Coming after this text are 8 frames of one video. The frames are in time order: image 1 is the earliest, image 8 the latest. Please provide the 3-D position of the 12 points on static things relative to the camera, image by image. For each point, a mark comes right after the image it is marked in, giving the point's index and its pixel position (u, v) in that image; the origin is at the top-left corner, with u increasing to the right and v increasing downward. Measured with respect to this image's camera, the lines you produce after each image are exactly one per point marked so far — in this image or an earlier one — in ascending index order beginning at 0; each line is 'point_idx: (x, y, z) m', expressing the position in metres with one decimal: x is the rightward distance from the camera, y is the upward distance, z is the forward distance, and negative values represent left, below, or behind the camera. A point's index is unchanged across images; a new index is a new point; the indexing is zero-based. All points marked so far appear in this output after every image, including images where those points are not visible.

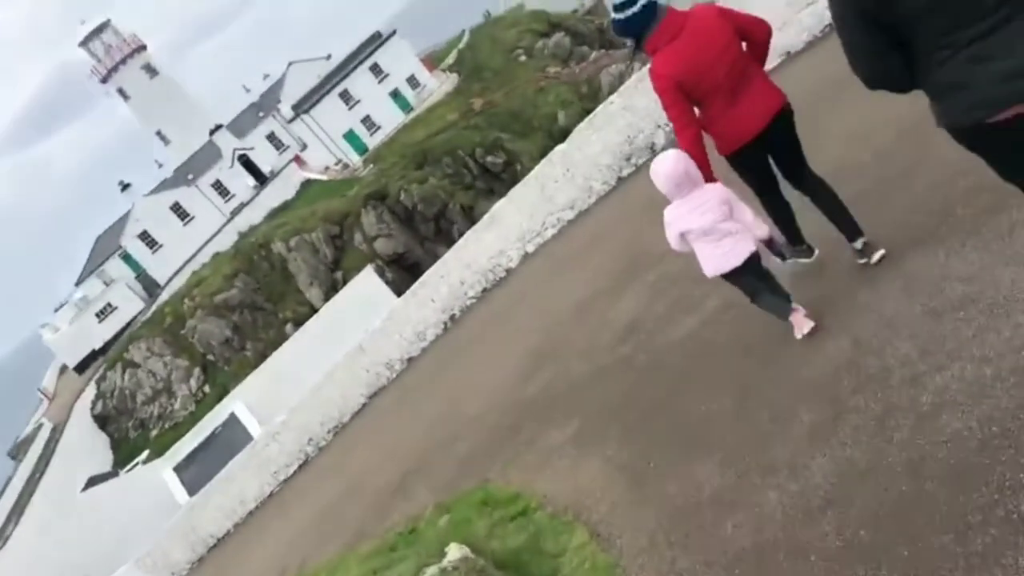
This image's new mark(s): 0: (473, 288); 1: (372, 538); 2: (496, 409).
0: (-0.6, 0.0, +12.8) m
1: (-1.3, -2.3, +8.3) m
2: (-0.1, -1.0, +7.8) m
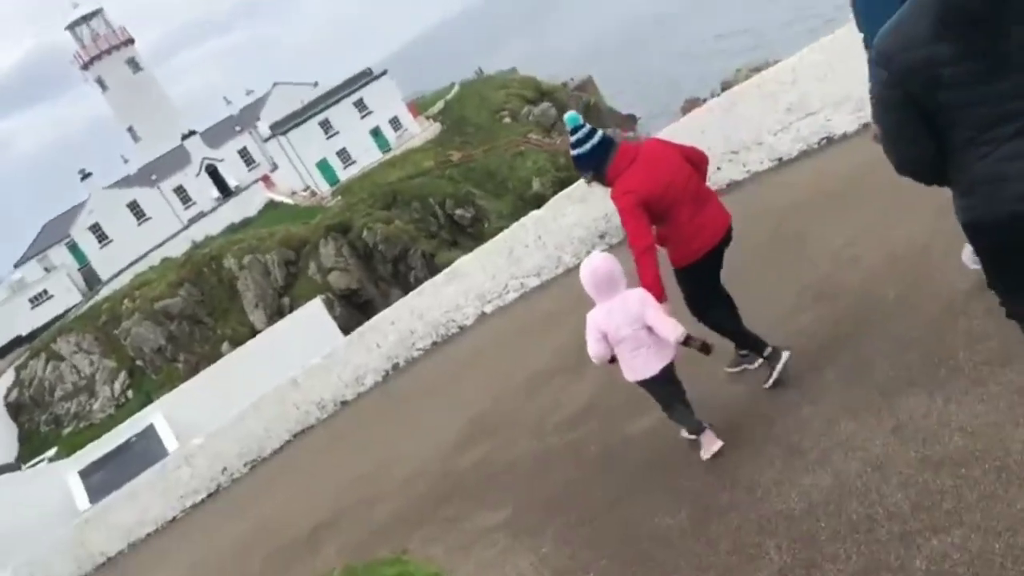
0: (-1.2, -0.7, +12.4) m
1: (-2.0, -2.5, +7.7) m
2: (-0.6, -1.5, +7.3) m
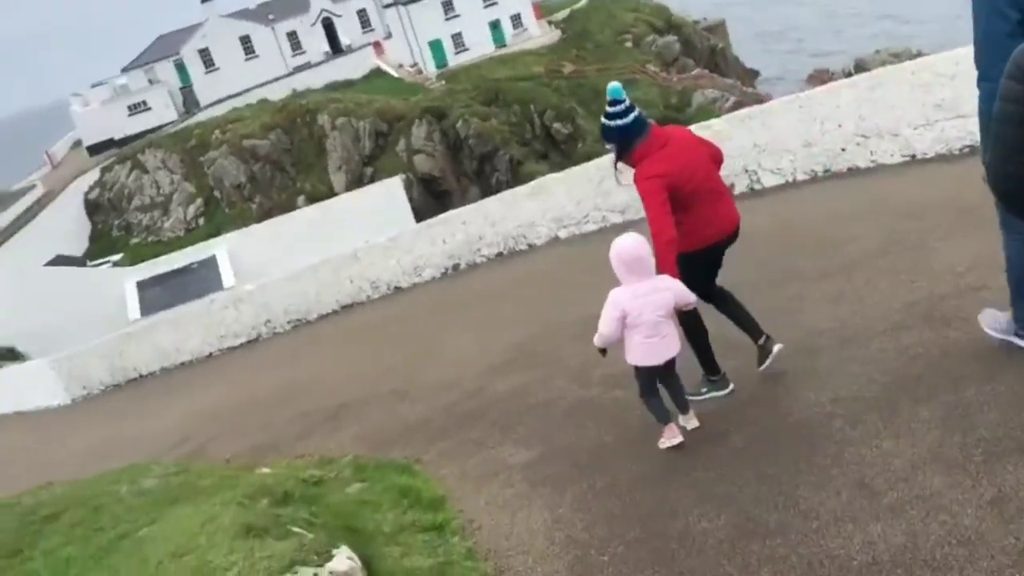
0: (-0.3, +0.5, +12.1) m
1: (-1.9, -1.4, +7.6) m
2: (-0.4, -0.8, +7.0) m
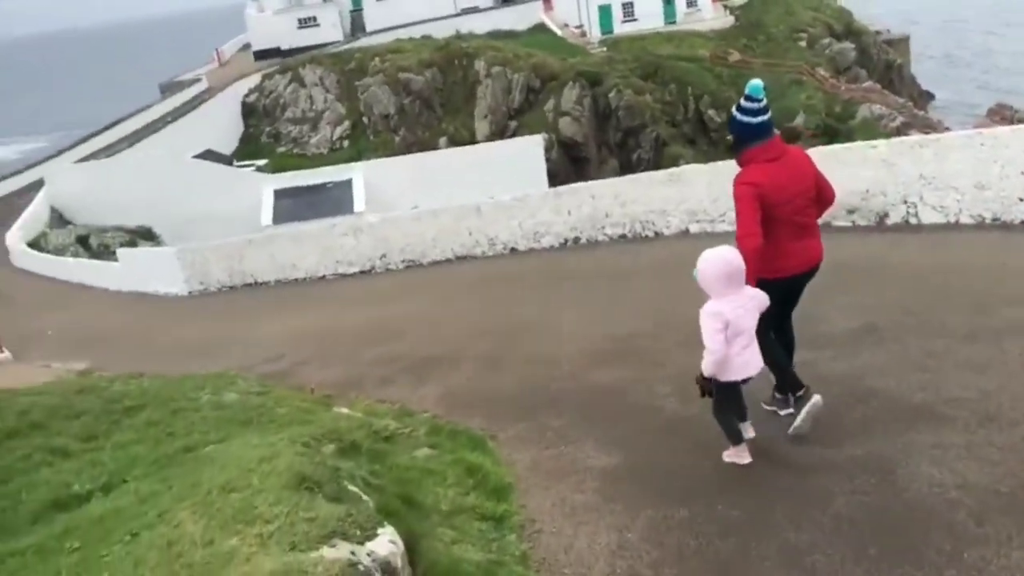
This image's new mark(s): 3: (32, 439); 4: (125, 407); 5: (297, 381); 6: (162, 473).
0: (+1.3, +0.8, +11.6) m
1: (-1.2, -0.9, +7.6) m
2: (+0.3, -0.6, +6.7) m
3: (-3.0, -0.9, +5.7) m
4: (-2.6, -0.8, +6.1) m
5: (-2.0, -0.9, +8.5) m
6: (-1.7, -0.9, +4.5) m
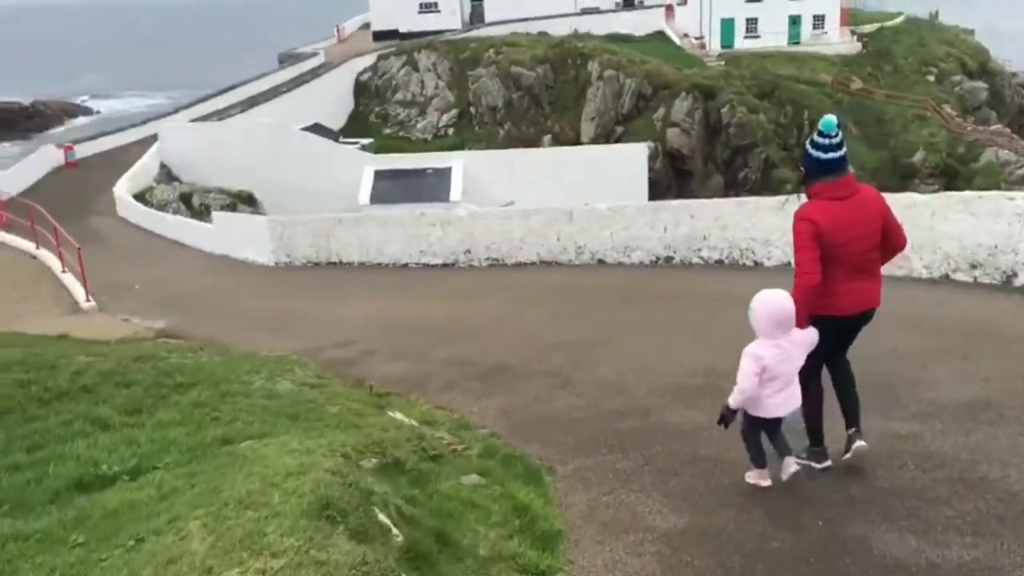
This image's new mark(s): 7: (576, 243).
0: (+2.4, +0.5, +11.0) m
1: (-0.7, -0.9, +7.2) m
2: (+0.8, -0.8, +6.2) m
3: (-2.6, -0.7, +5.5) m
4: (-2.2, -0.6, +5.9) m
5: (-1.3, -0.8, +8.2) m
6: (-1.5, -0.8, +4.2) m
7: (+0.8, +0.6, +12.0) m
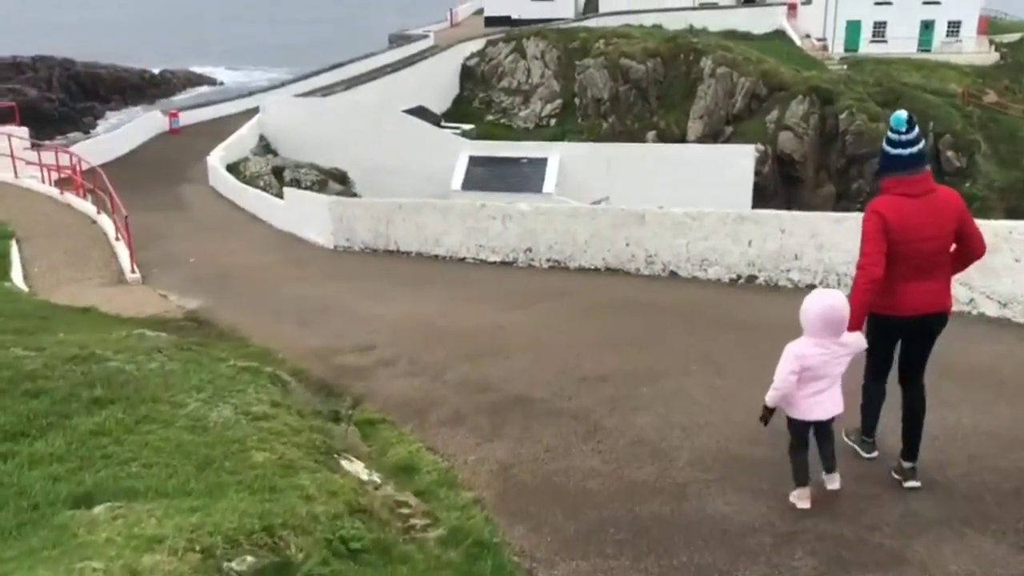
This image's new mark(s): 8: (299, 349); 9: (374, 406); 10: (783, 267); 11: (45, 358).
0: (+3.0, +0.2, +9.3) m
1: (-0.6, -0.9, +5.9) m
2: (+0.8, -1.0, +4.8) m
3: (-2.7, -0.6, +4.4) m
4: (-2.2, -0.6, +4.8) m
5: (-1.1, -0.8, +6.9) m
6: (-1.7, -0.8, +3.0) m
7: (+1.5, +0.4, +10.5) m
8: (-2.0, -0.6, +8.7) m
9: (-1.0, -0.8, +6.5) m
10: (+2.8, +0.2, +9.6) m
11: (-2.8, -0.4, +5.5) m
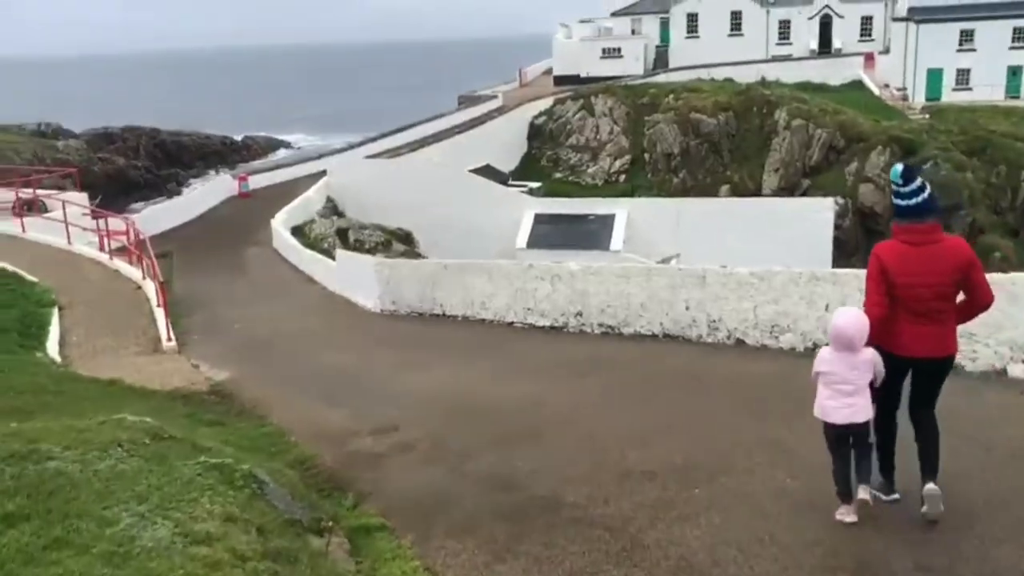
0: (+3.3, -0.4, +8.1) m
1: (-0.5, -1.4, +4.9) m
2: (+0.8, -1.3, +3.7) m
3: (-2.7, -1.0, +3.6) m
4: (-2.2, -0.9, +3.9) m
5: (-0.9, -1.3, +6.0) m
6: (-1.8, -1.1, +2.1) m
7: (+2.0, -0.3, +9.3) m
8: (-1.7, -1.2, +7.8) m
9: (-0.8, -1.3, +5.5) m
10: (+3.2, -0.4, +8.4) m
11: (-2.7, -0.8, +4.7) m
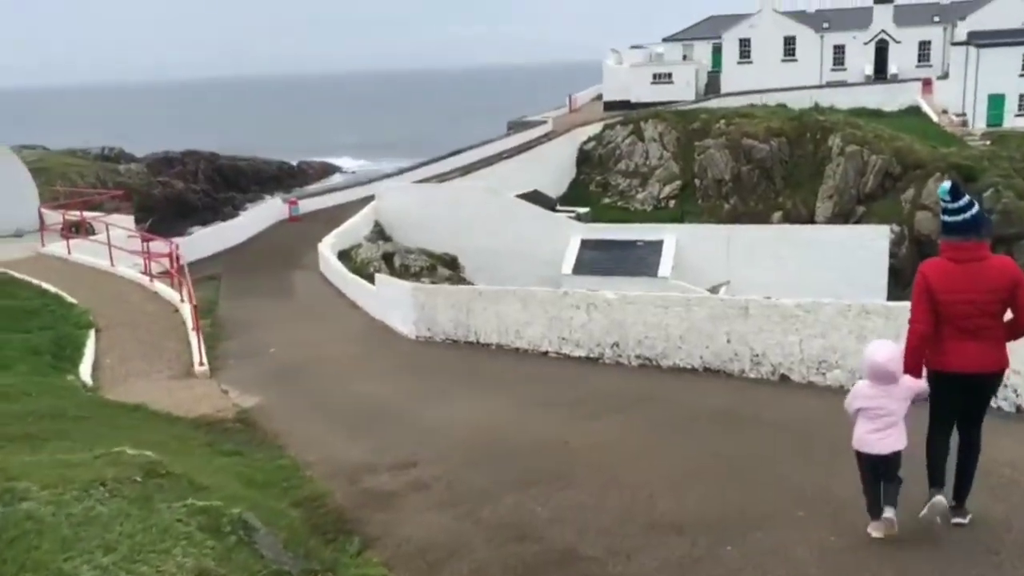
0: (+3.6, -0.7, +7.5) m
1: (-0.4, -1.5, +4.5) m
2: (+0.8, -1.5, +3.2) m
3: (-2.7, -1.1, +3.3) m
4: (-2.2, -1.1, +3.6) m
5: (-0.8, -1.5, +5.6) m
6: (-1.9, -1.2, +1.8) m
7: (+2.3, -0.6, +8.8) m
8: (-1.5, -1.4, +7.5) m
9: (-0.8, -1.5, +5.1) m
10: (+3.5, -0.7, +7.7) m
11: (-2.6, -1.0, +4.4) m
